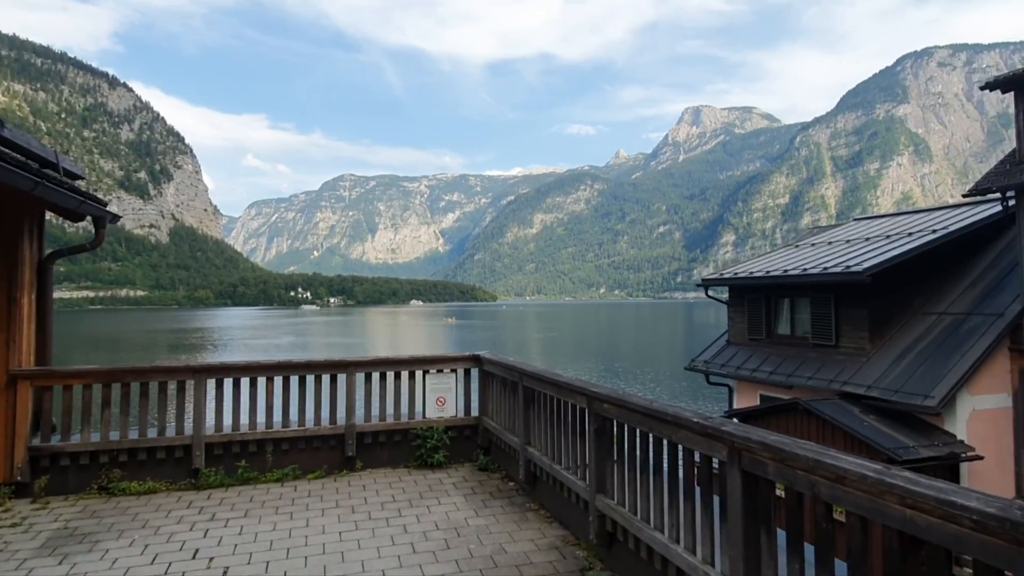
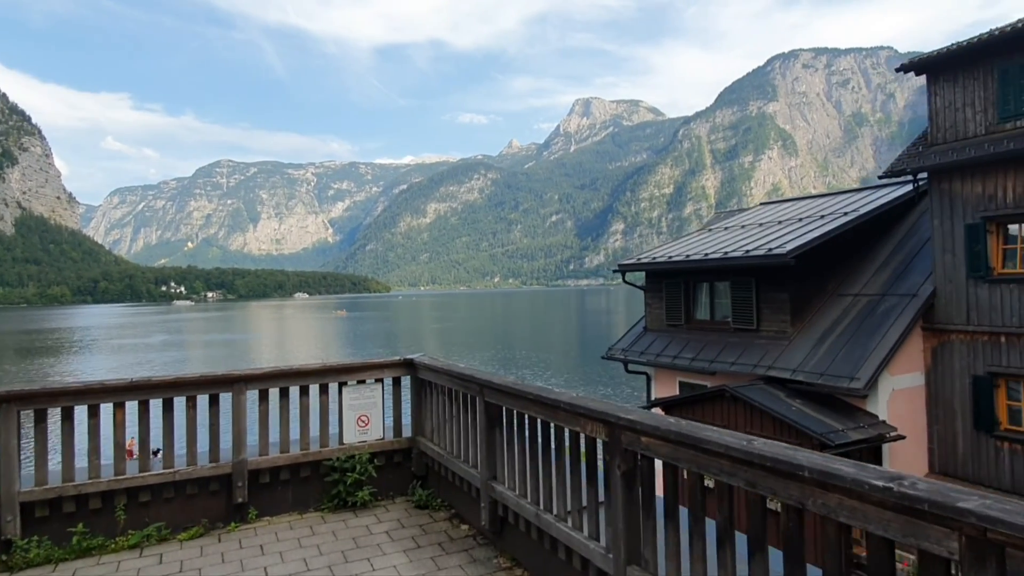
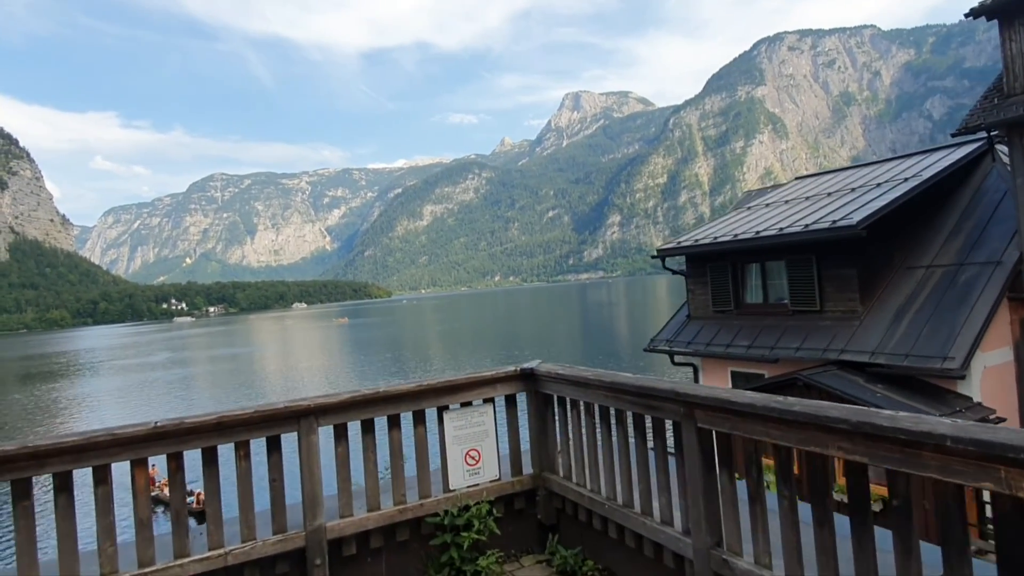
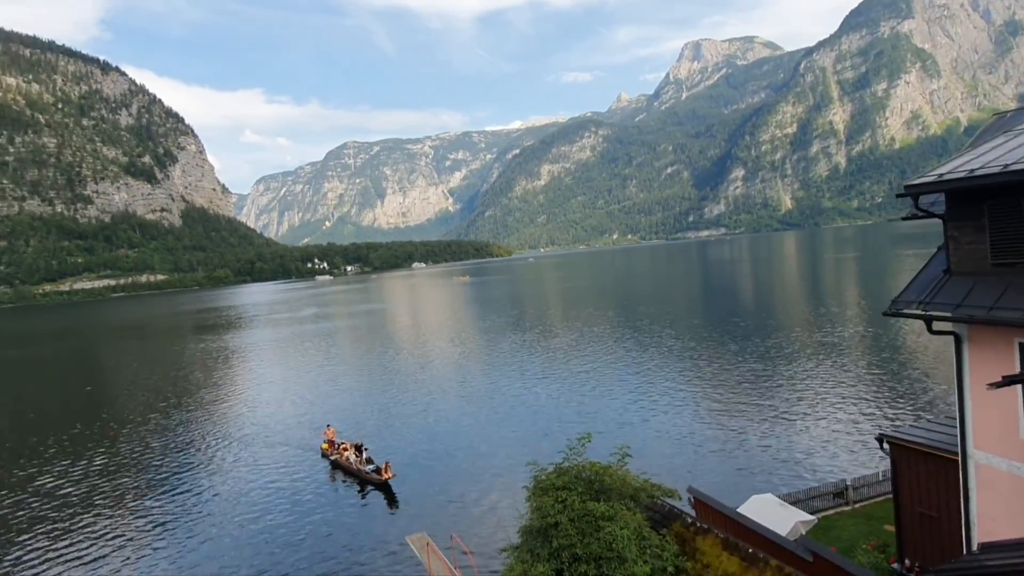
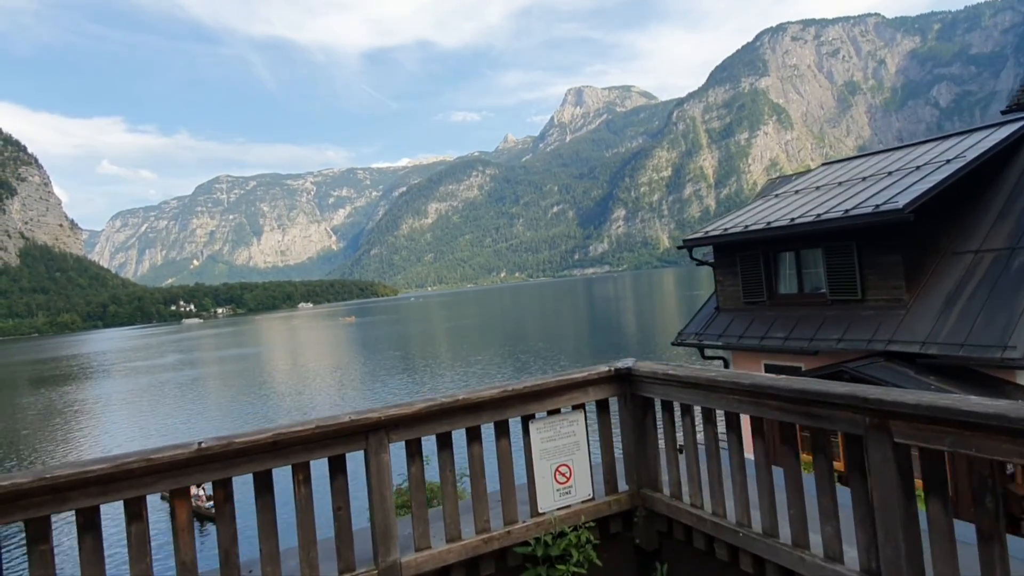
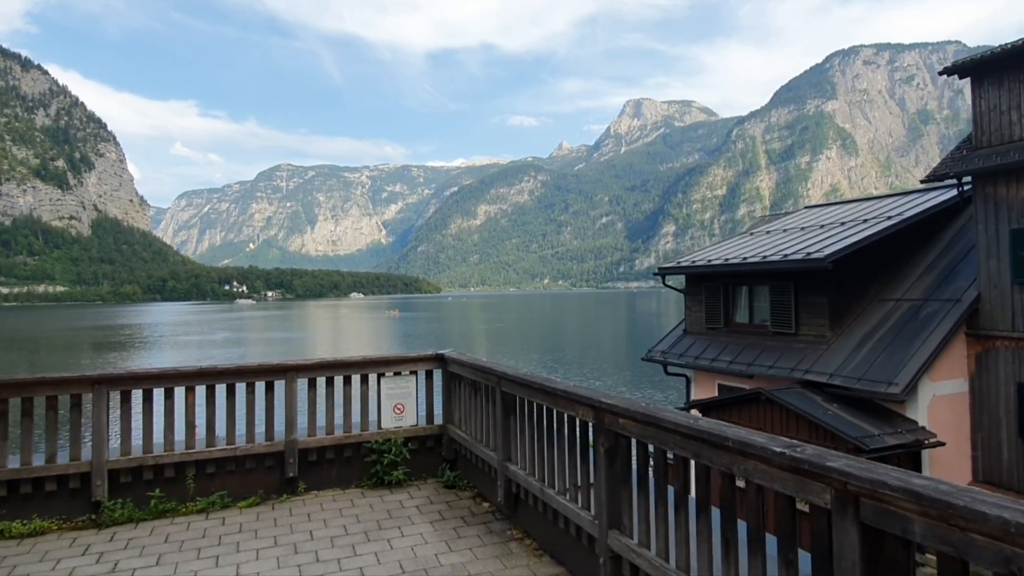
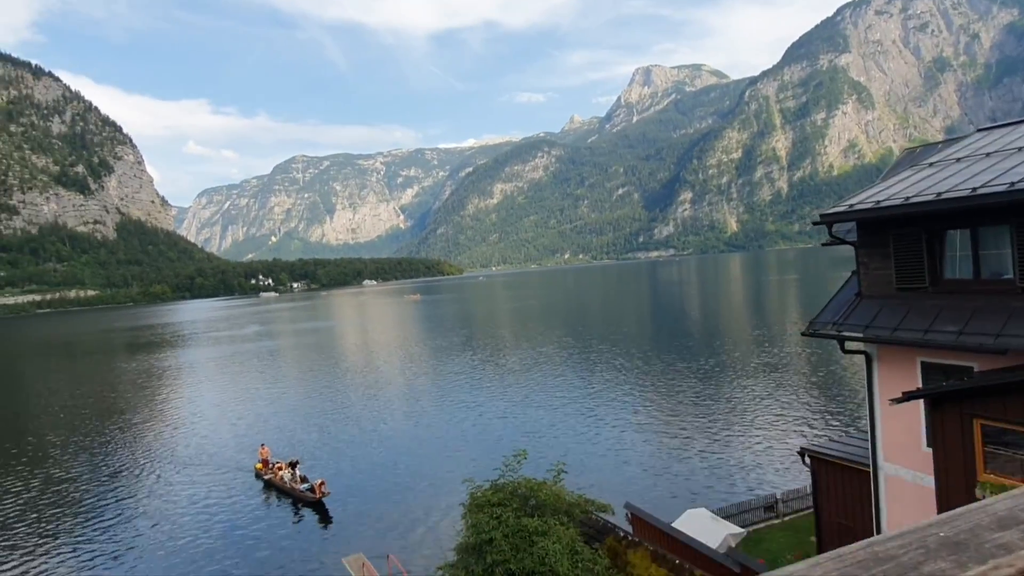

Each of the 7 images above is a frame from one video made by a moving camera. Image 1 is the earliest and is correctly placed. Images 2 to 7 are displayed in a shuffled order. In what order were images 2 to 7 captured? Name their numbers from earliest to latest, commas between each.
6, 2, 3, 5, 7, 4
